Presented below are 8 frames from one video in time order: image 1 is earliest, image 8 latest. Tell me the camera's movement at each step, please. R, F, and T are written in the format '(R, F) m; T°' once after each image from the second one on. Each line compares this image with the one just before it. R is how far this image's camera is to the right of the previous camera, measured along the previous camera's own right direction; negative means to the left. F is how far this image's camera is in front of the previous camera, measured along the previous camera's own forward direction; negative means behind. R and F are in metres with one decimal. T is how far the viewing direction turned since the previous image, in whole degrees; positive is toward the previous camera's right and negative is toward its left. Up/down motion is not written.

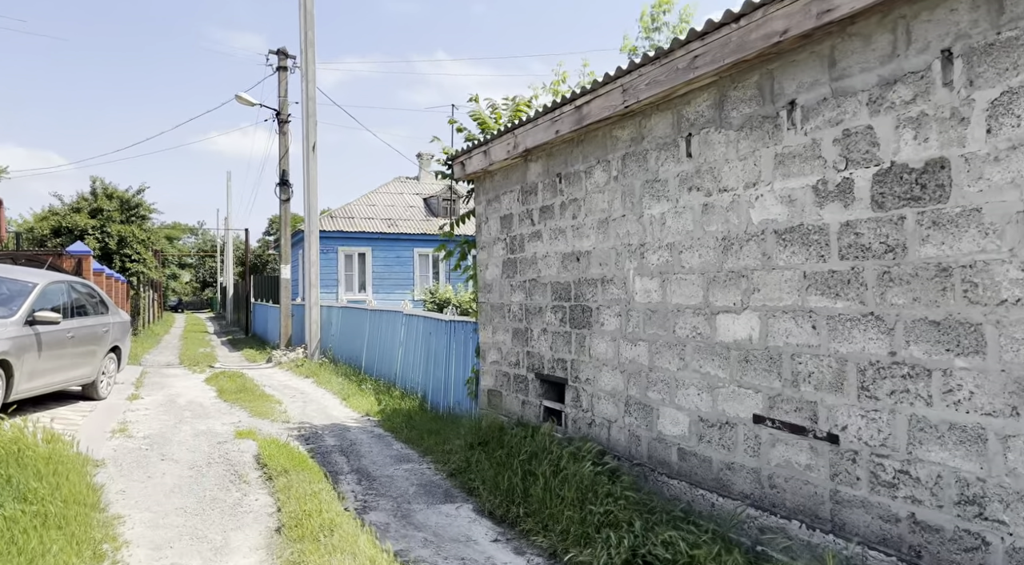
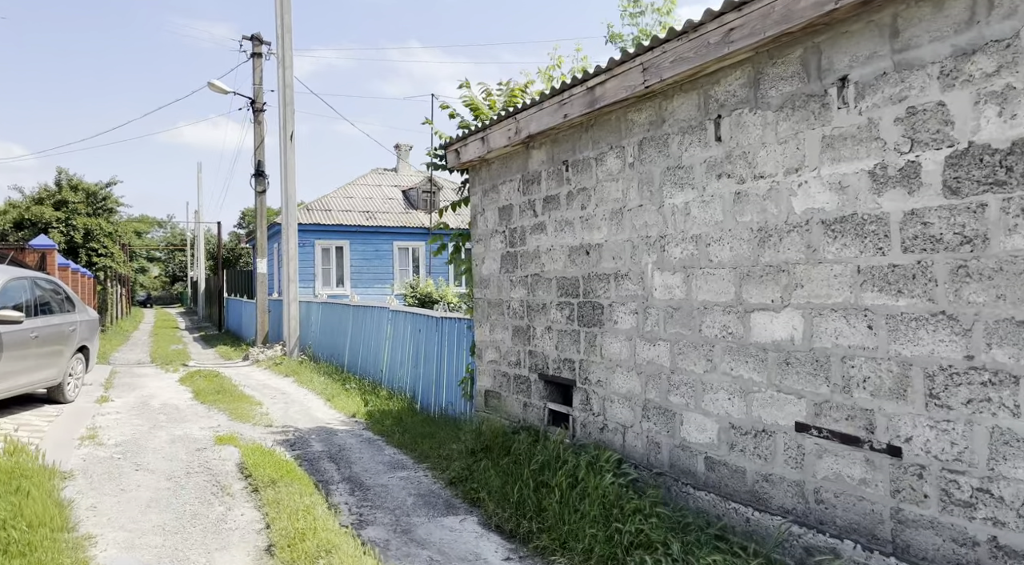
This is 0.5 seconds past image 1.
(-0.2, +0.4) m; +2°
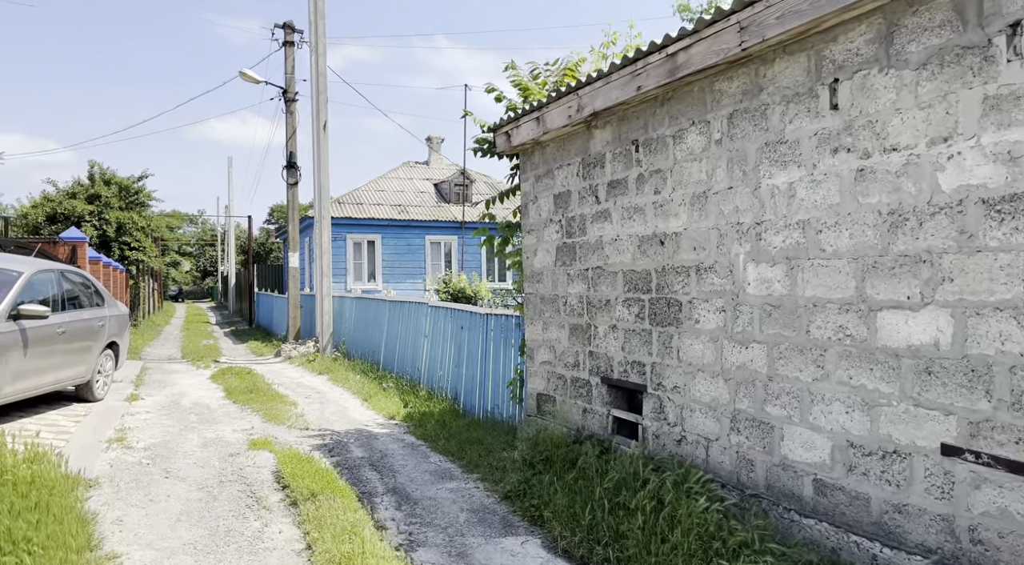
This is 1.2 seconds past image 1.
(-0.2, +0.6) m; -2°
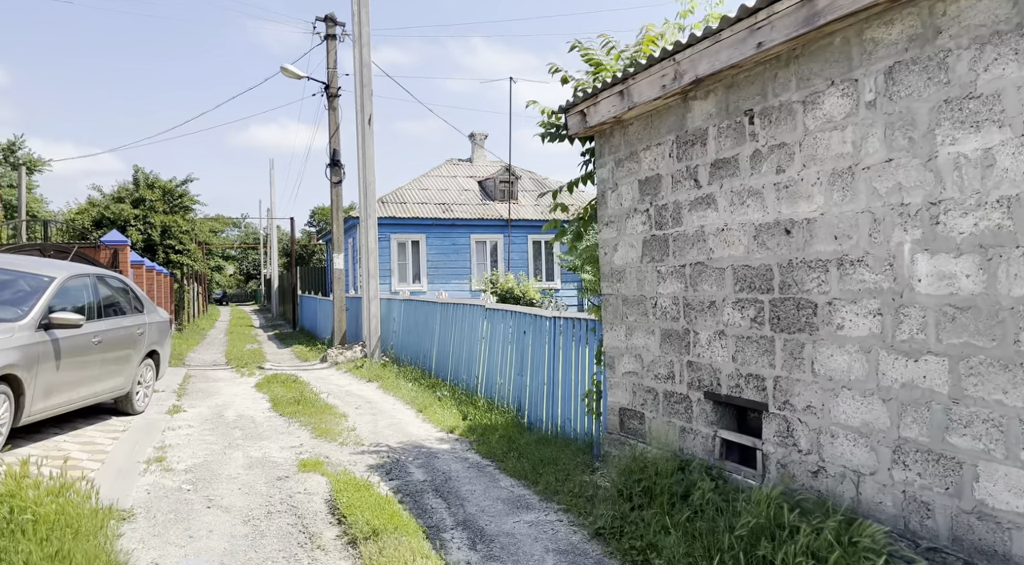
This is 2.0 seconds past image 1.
(-0.3, +0.8) m; -3°
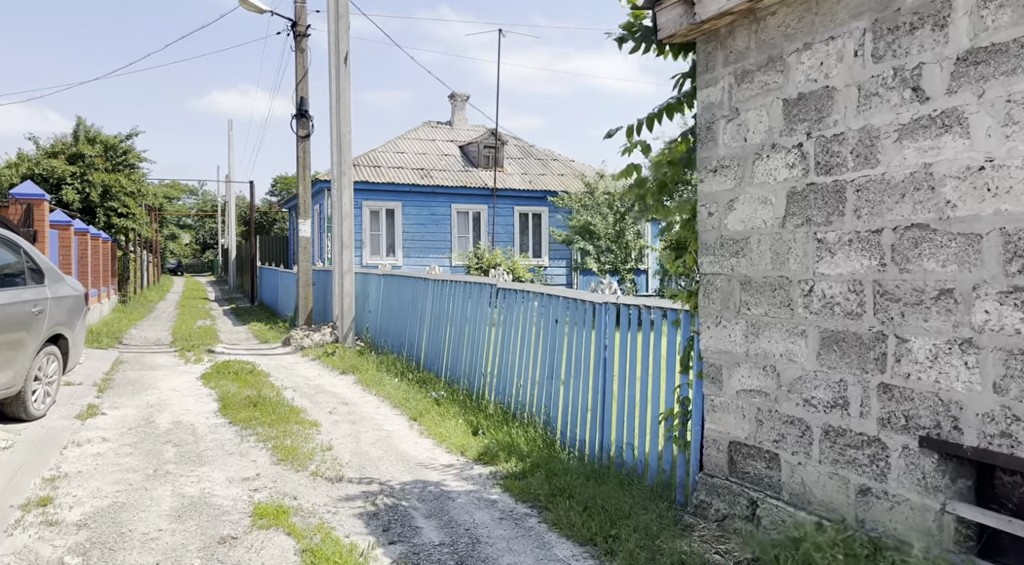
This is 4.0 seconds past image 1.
(-0.5, +2.0) m; +3°
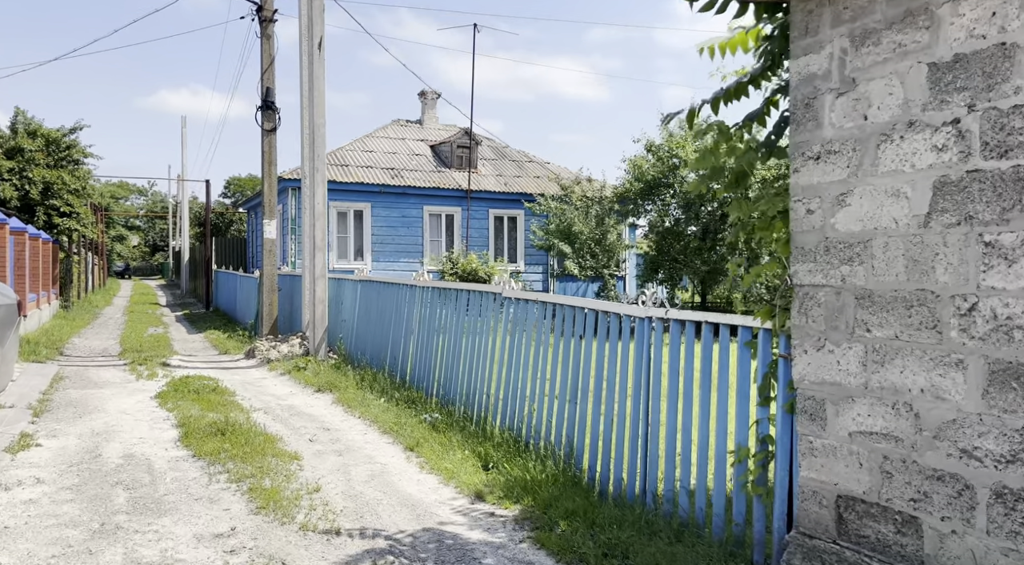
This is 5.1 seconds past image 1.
(-0.4, +0.9) m; +3°
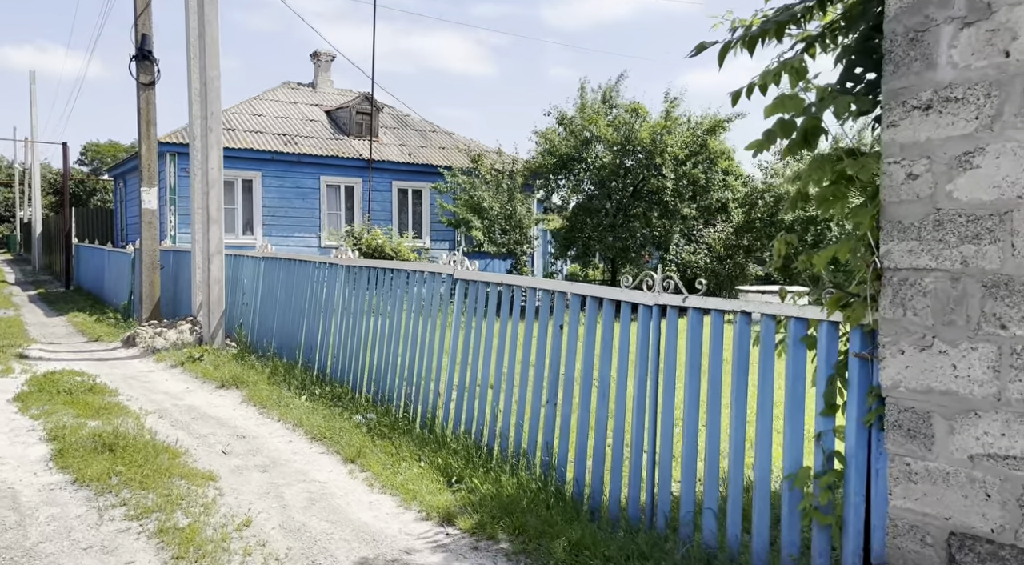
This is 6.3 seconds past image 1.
(-0.5, +0.9) m; +8°
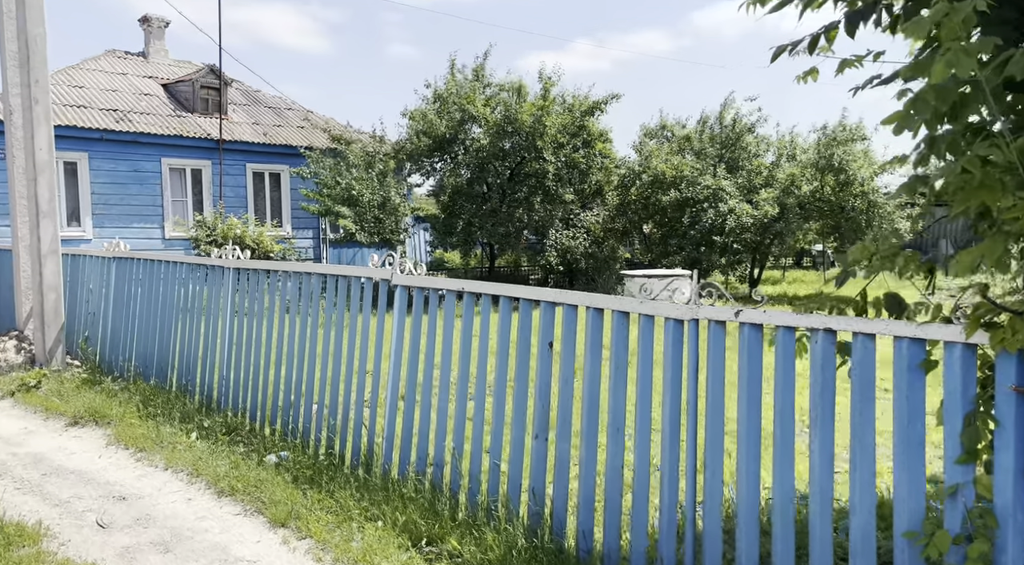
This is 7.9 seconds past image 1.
(-0.6, +1.0) m; +11°
